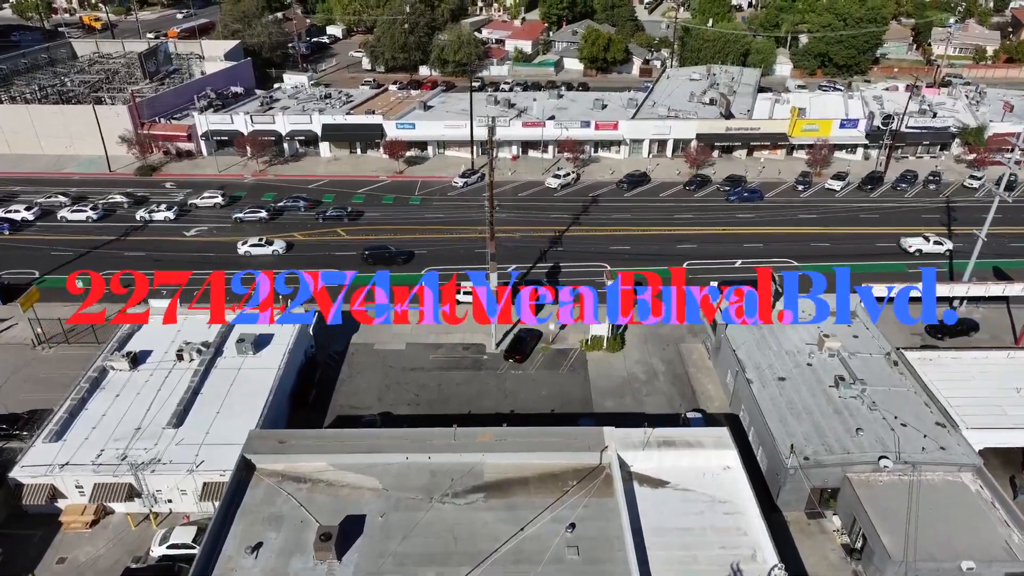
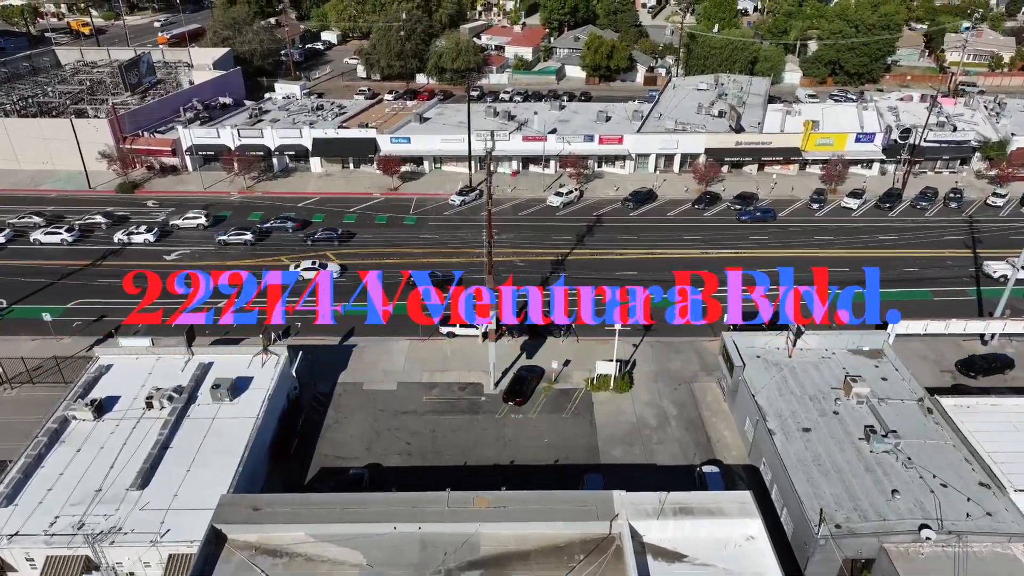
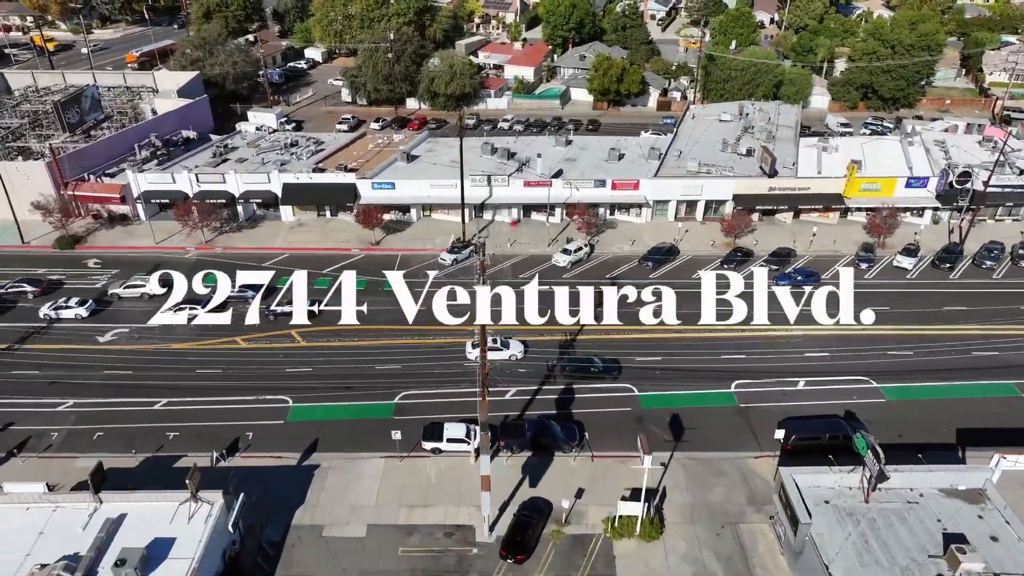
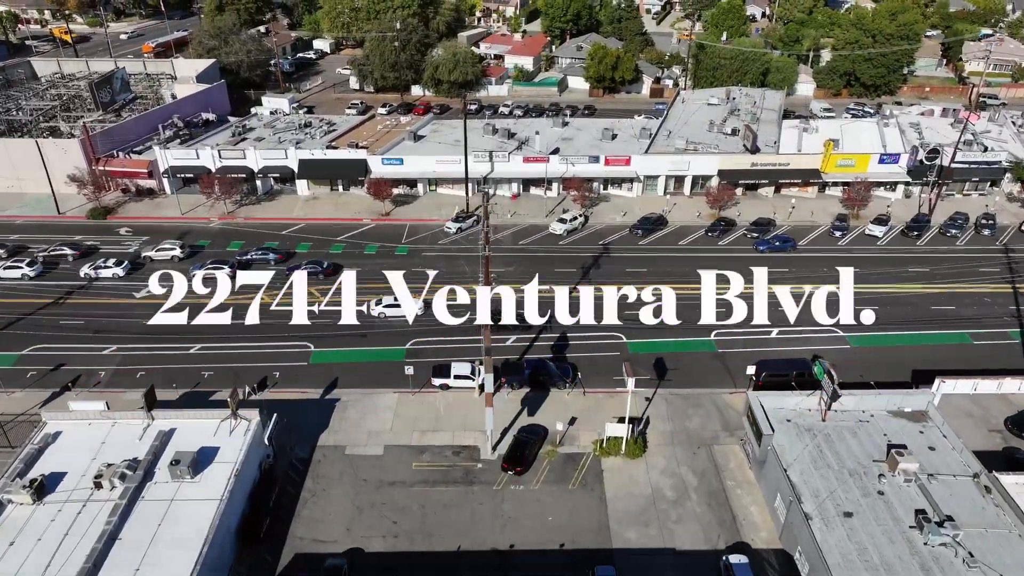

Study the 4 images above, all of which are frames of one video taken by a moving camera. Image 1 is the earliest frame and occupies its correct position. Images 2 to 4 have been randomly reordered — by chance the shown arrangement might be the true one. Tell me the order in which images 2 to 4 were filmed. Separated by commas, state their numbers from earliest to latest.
2, 4, 3
